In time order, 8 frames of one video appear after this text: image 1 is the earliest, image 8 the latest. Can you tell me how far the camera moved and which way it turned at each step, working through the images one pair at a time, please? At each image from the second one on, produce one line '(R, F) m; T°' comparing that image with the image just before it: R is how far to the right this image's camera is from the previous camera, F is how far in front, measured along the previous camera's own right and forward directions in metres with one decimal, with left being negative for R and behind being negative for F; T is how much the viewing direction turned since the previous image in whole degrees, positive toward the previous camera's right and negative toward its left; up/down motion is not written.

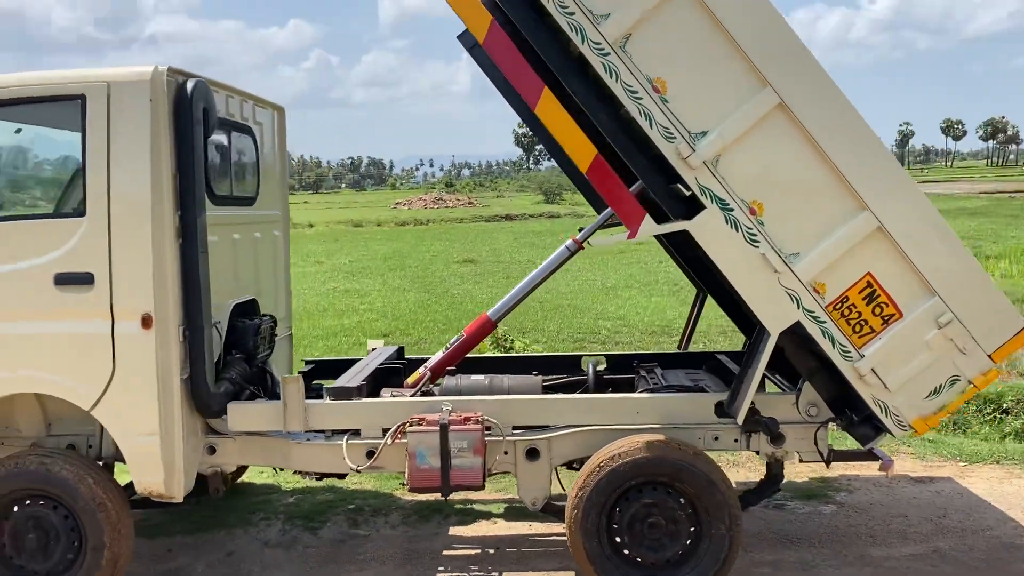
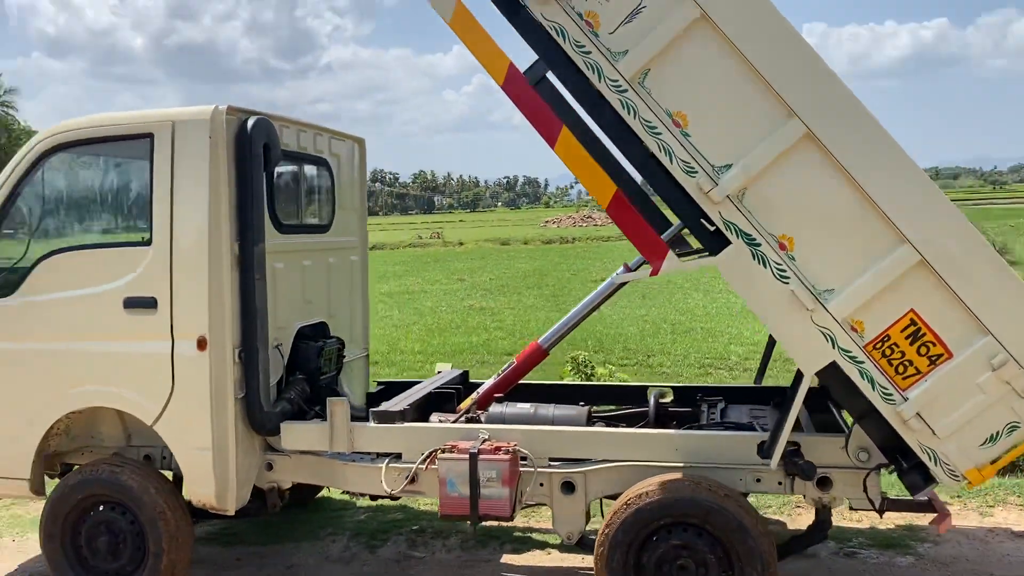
(+0.5, 0.0) m; -10°
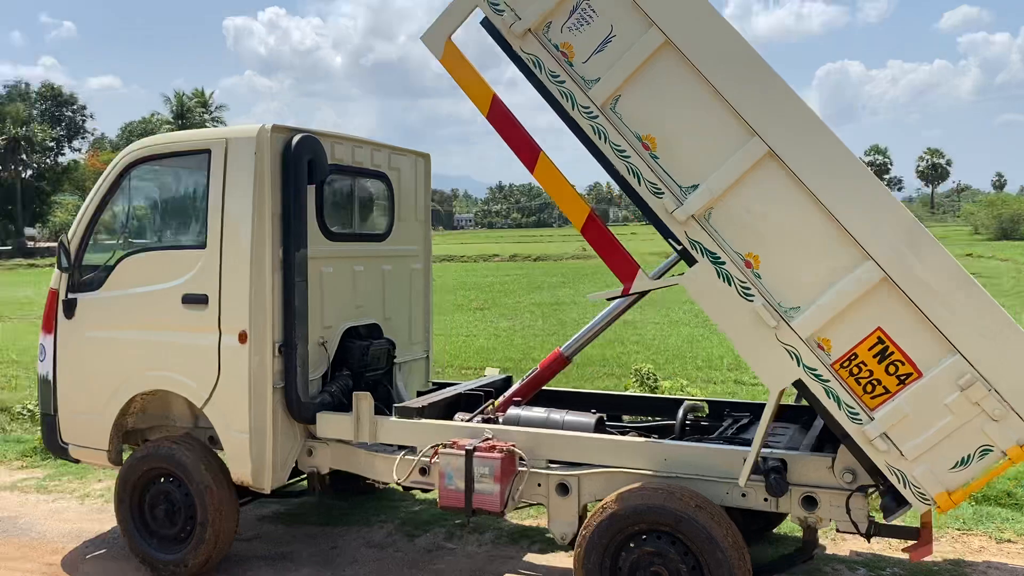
(+0.8, -0.1) m; -11°
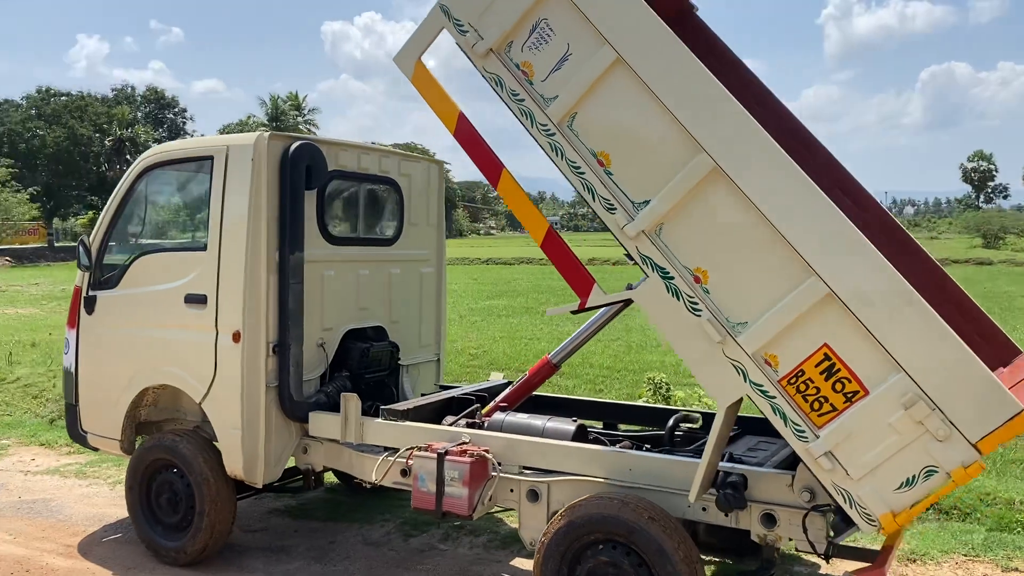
(+0.5, 0.0) m; -5°
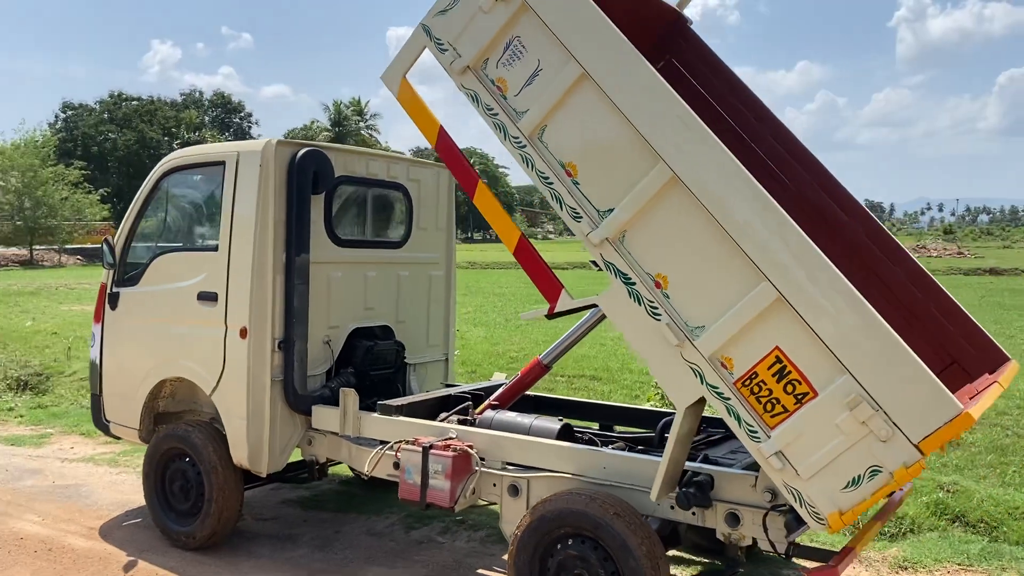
(+0.4, -0.1) m; -4°
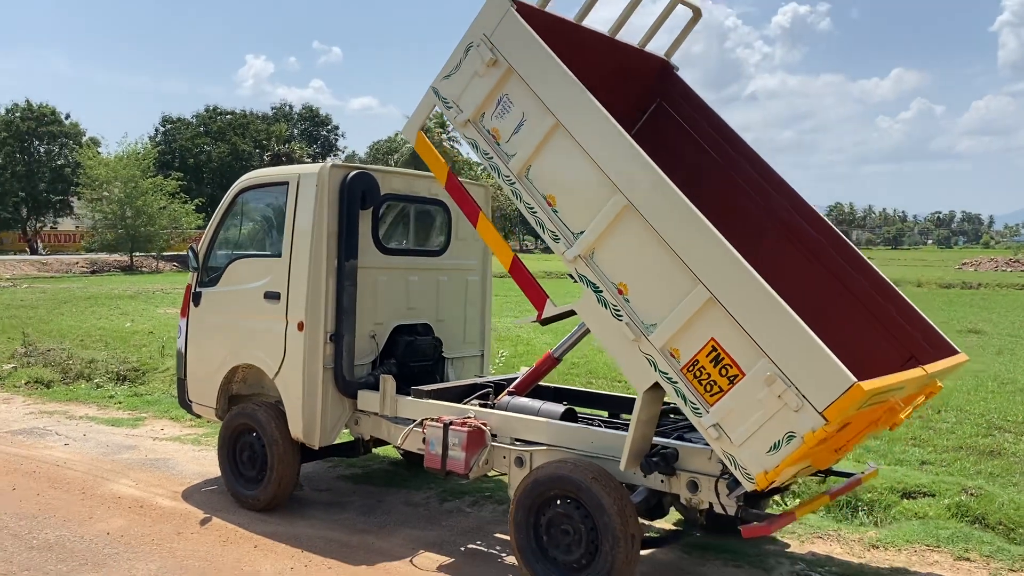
(+0.4, -0.8) m; -5°
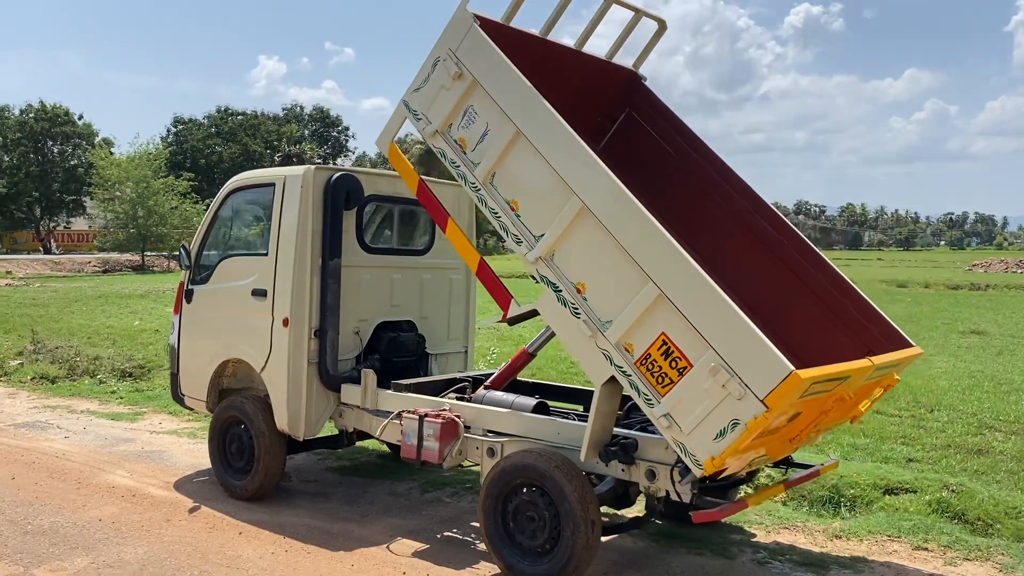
(+0.2, -0.2) m; -1°
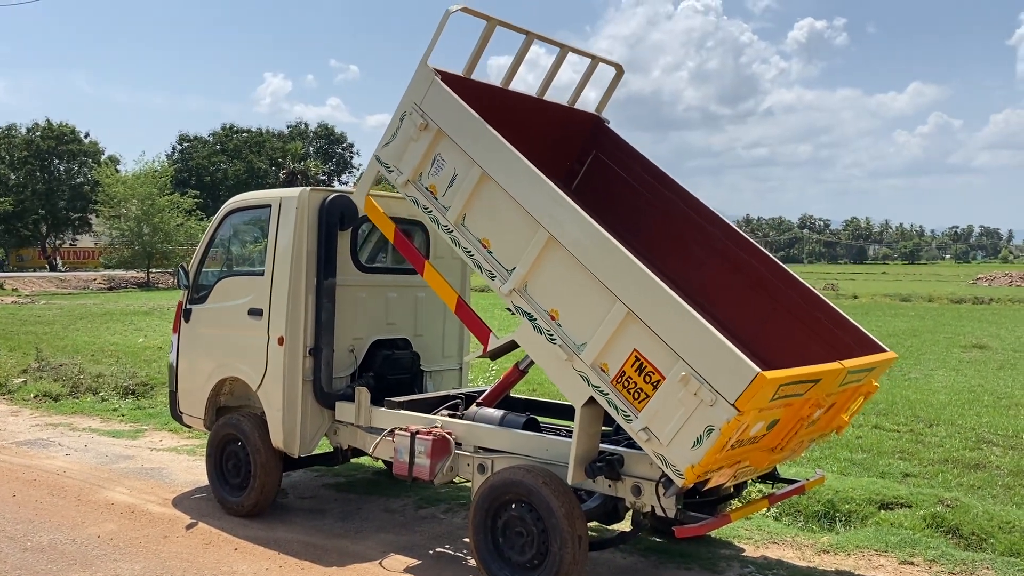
(+0.1, -0.1) m; 0°
